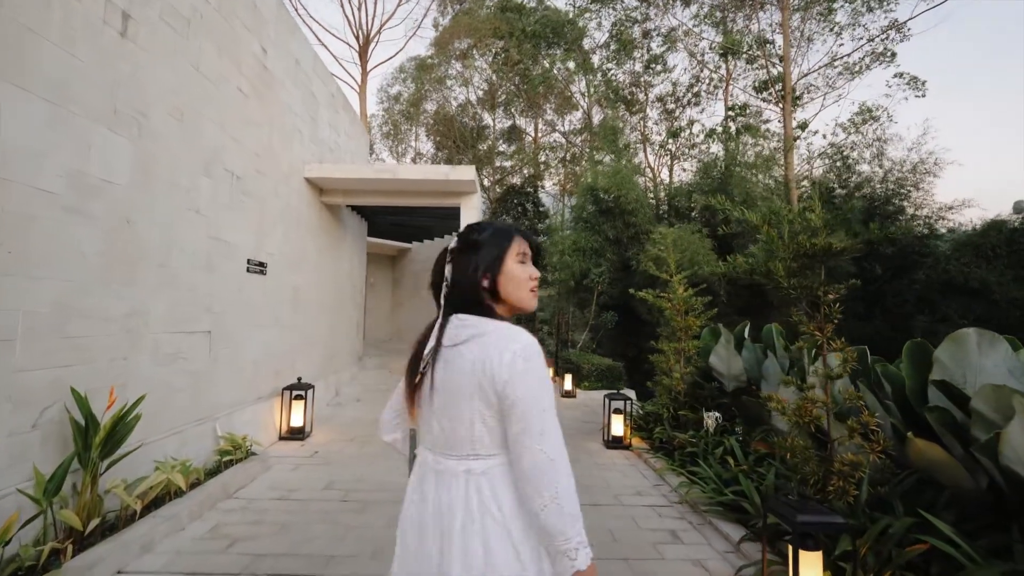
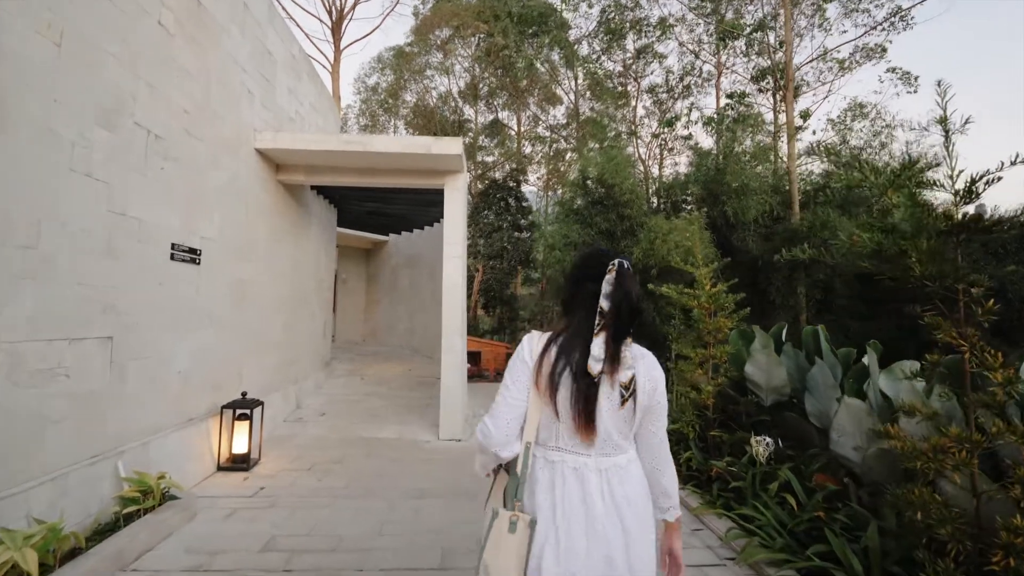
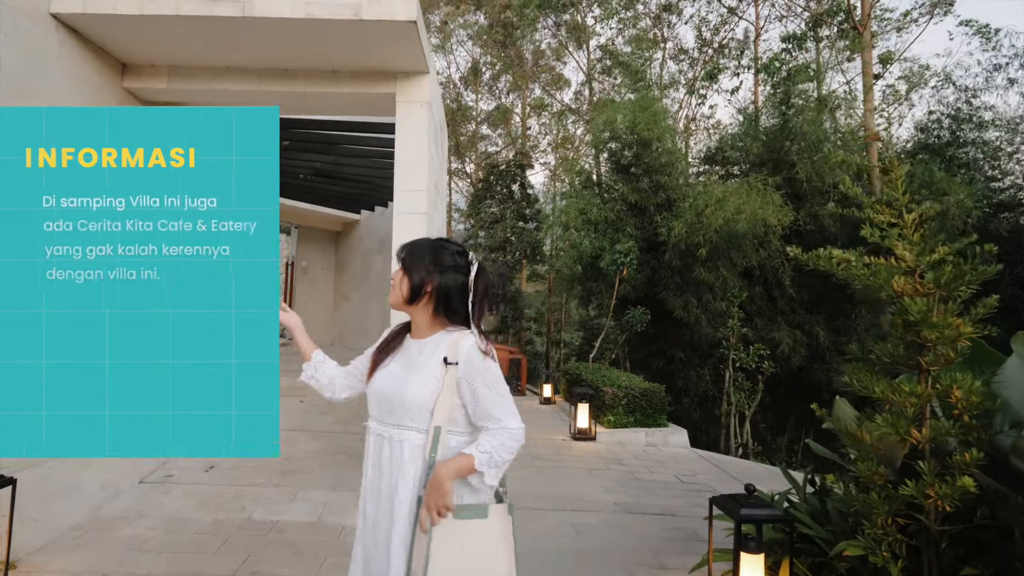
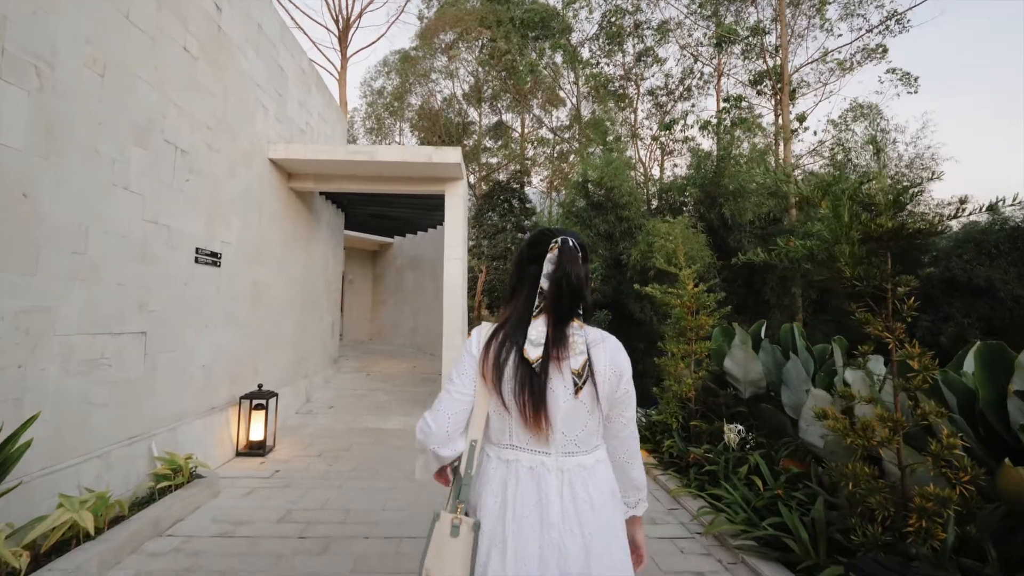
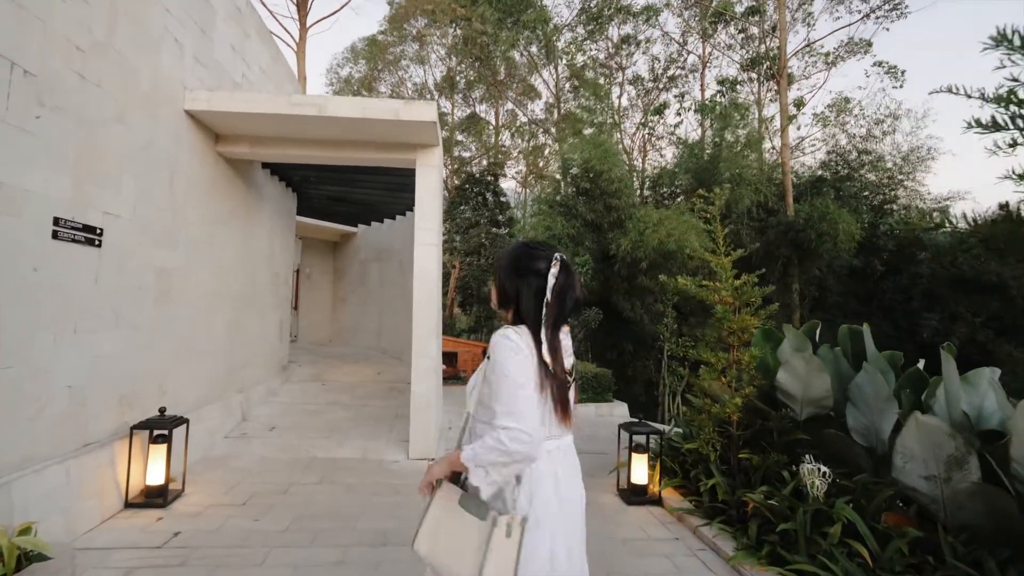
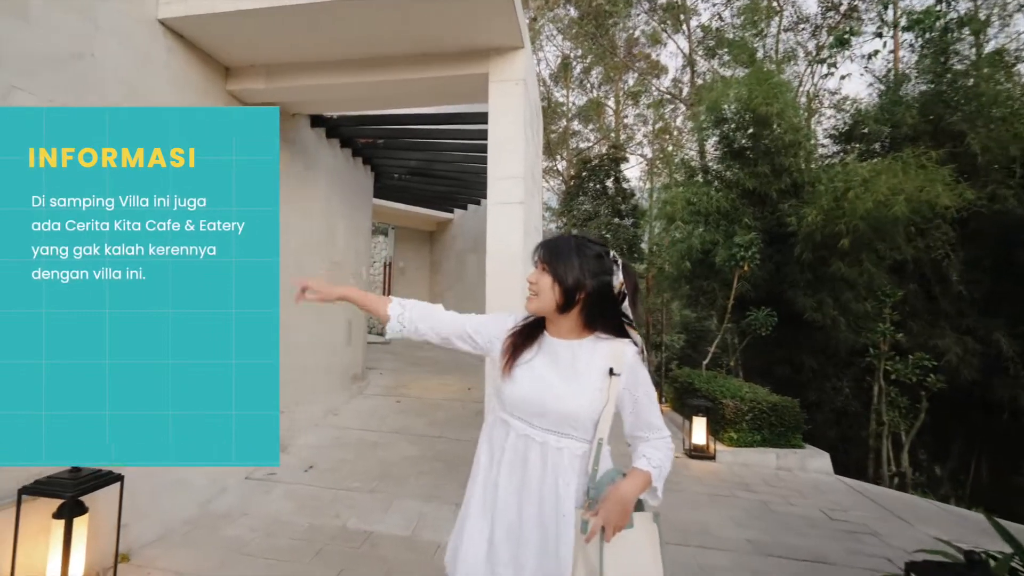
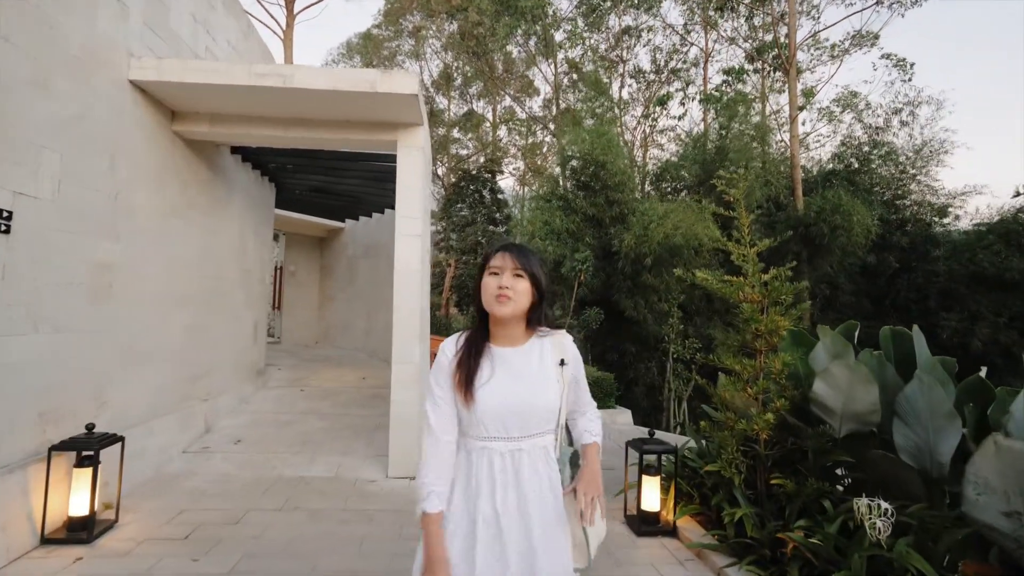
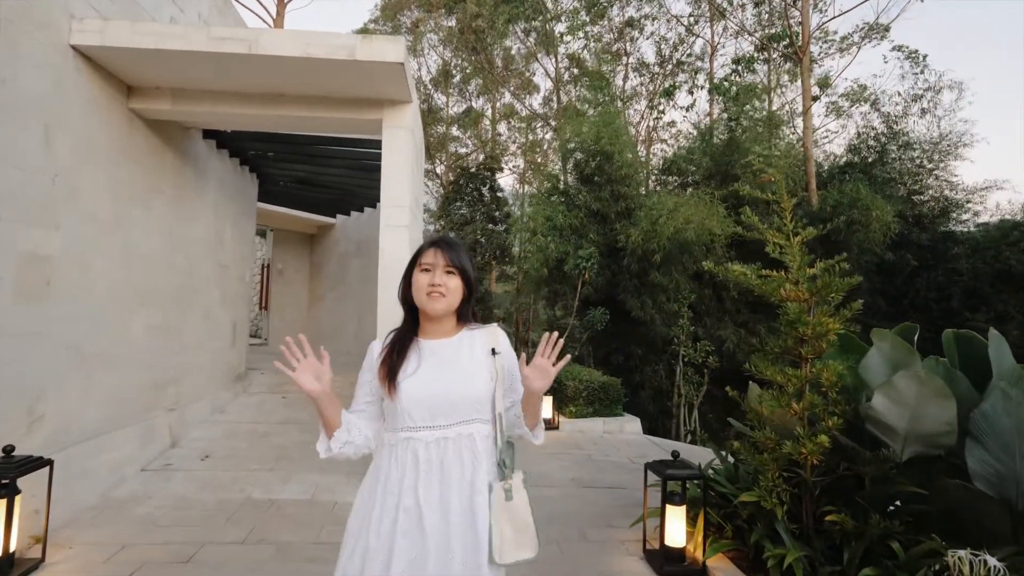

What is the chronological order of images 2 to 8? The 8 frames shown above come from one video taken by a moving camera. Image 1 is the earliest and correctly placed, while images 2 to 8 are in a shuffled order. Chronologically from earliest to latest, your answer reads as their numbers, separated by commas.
4, 2, 5, 7, 8, 3, 6
